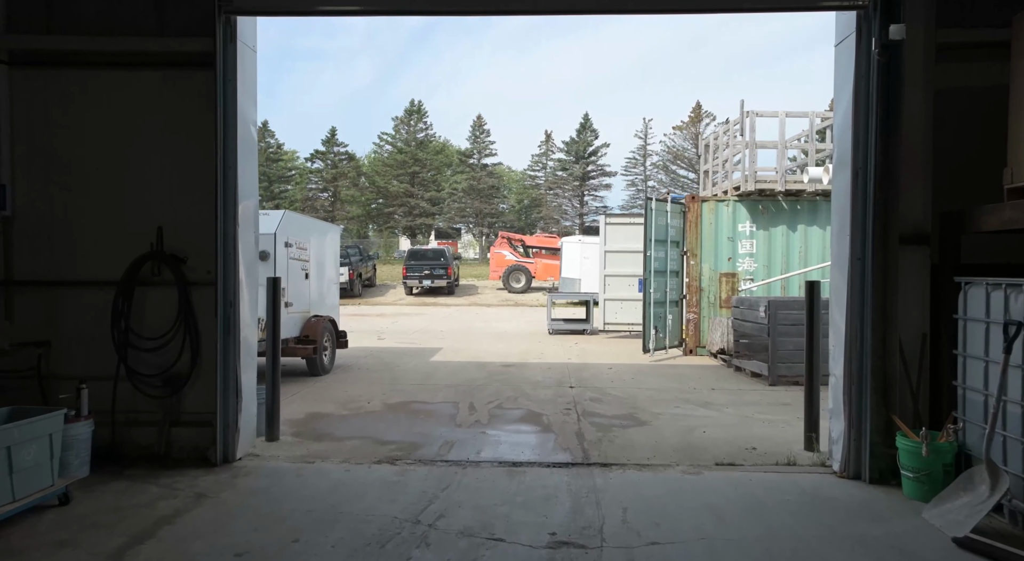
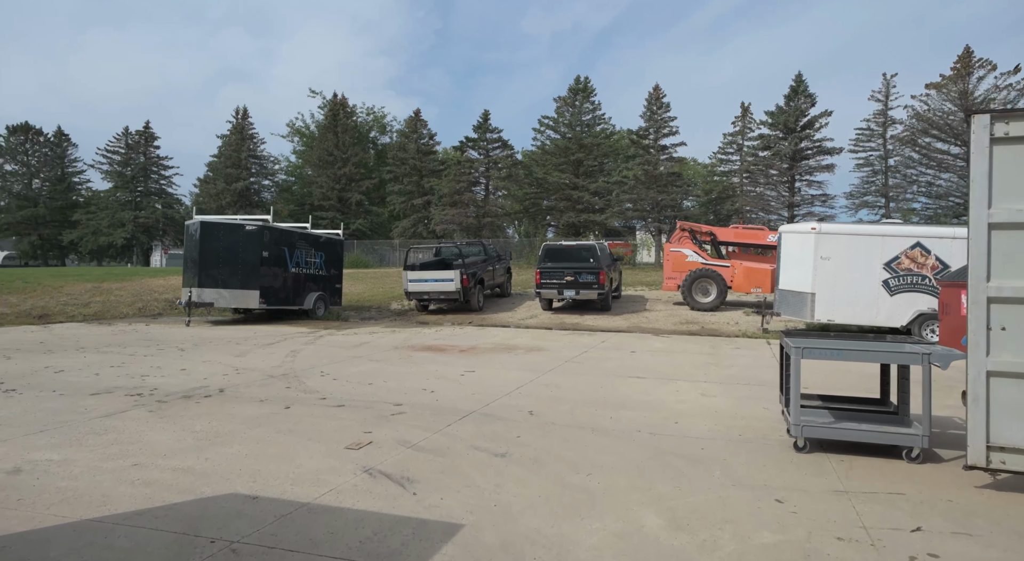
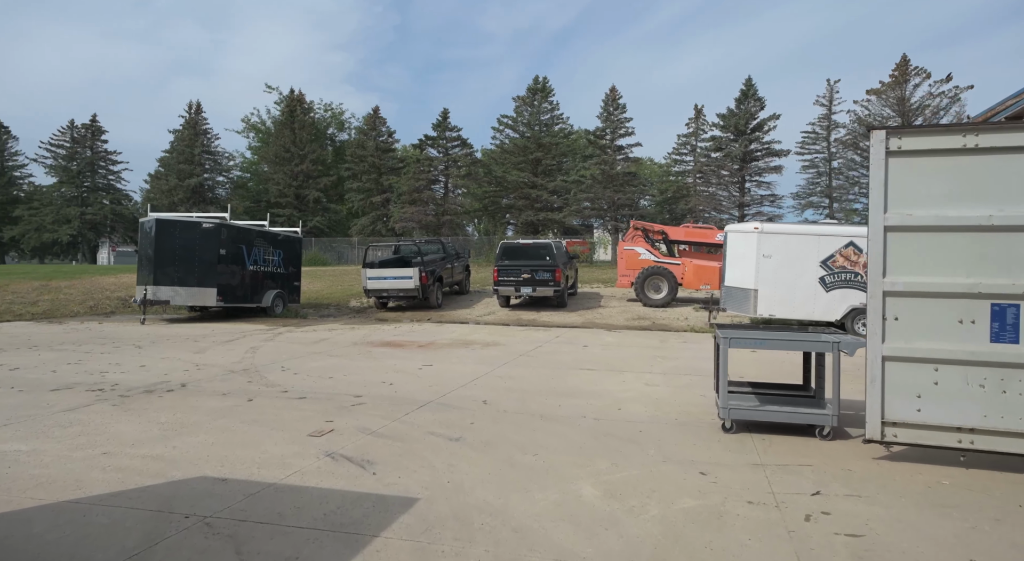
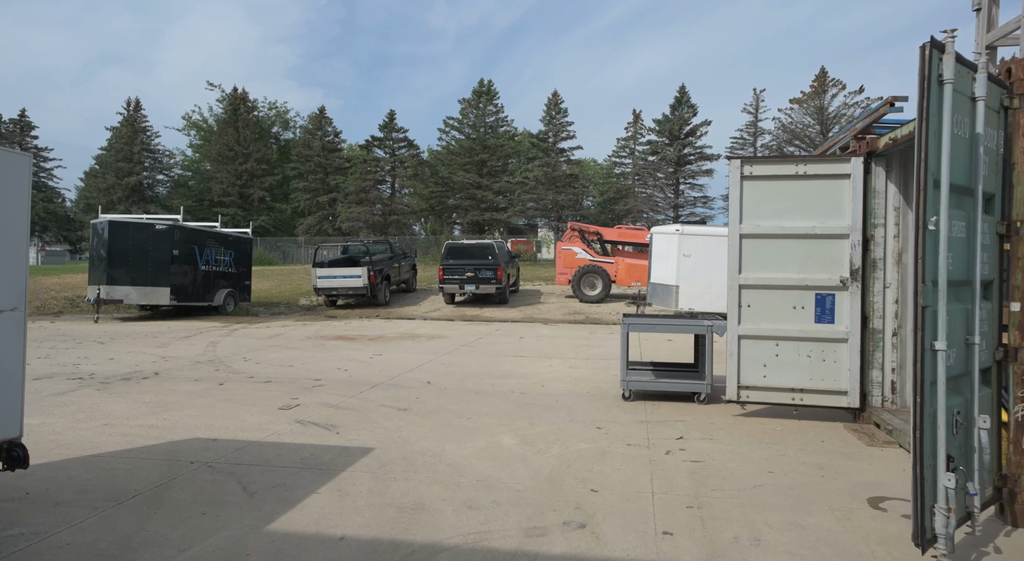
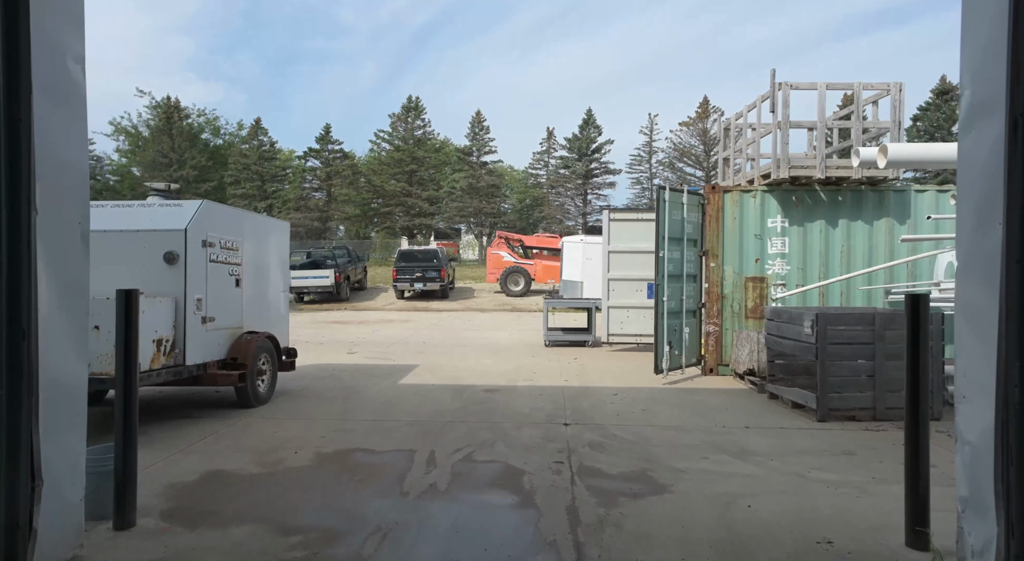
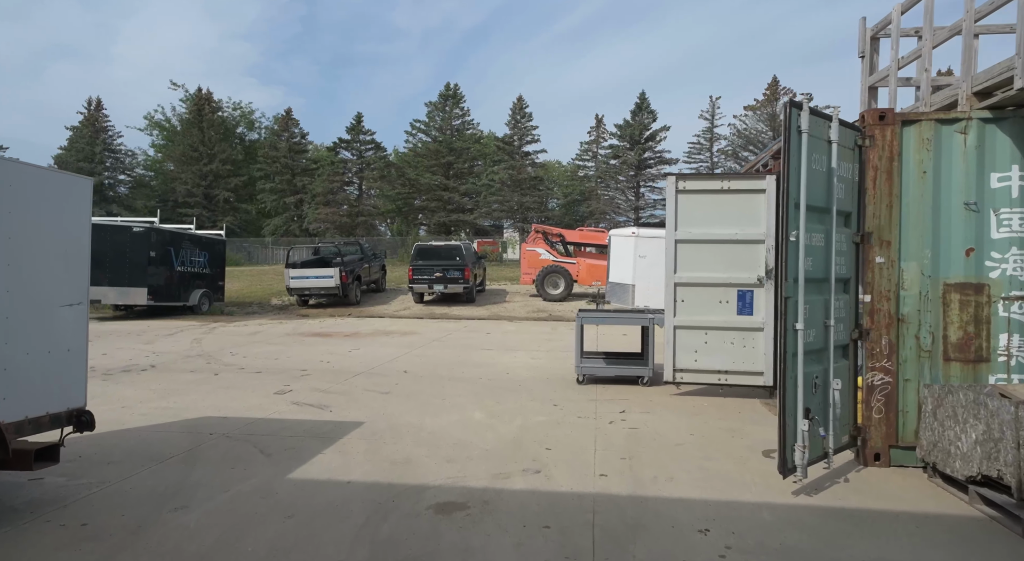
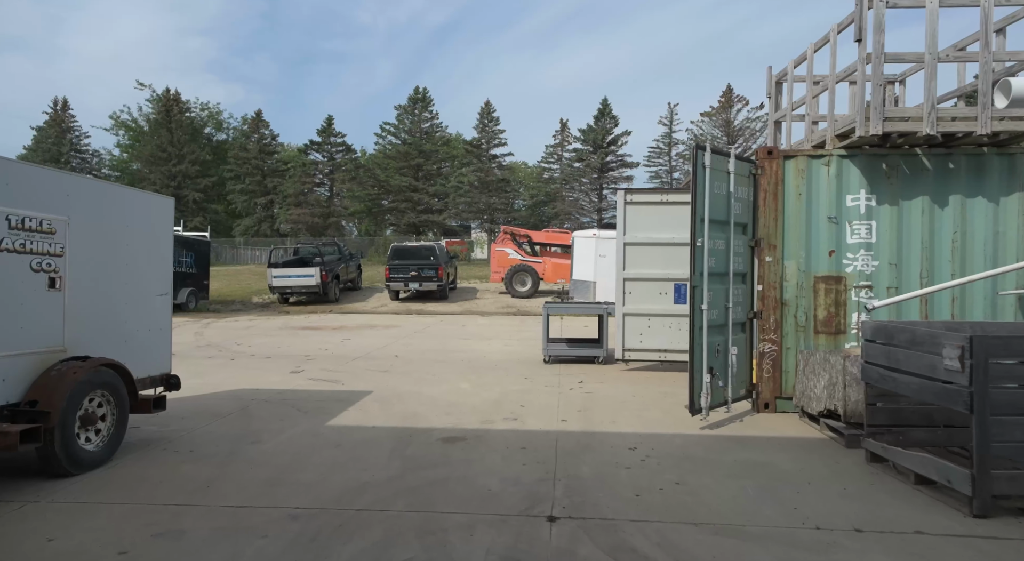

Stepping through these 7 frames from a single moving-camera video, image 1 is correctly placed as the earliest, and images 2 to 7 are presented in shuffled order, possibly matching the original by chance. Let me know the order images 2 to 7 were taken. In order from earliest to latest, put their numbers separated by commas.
5, 7, 6, 4, 3, 2
